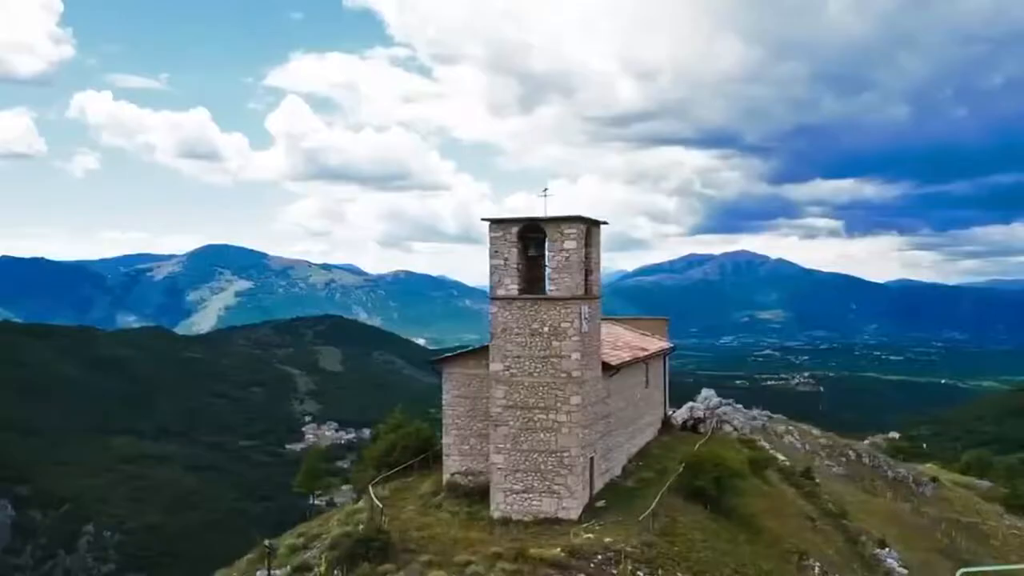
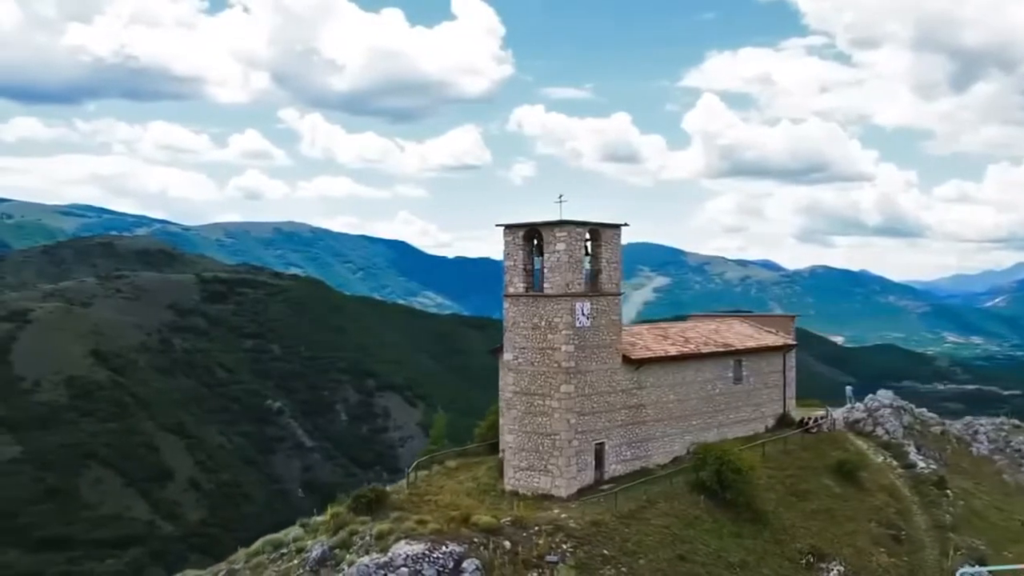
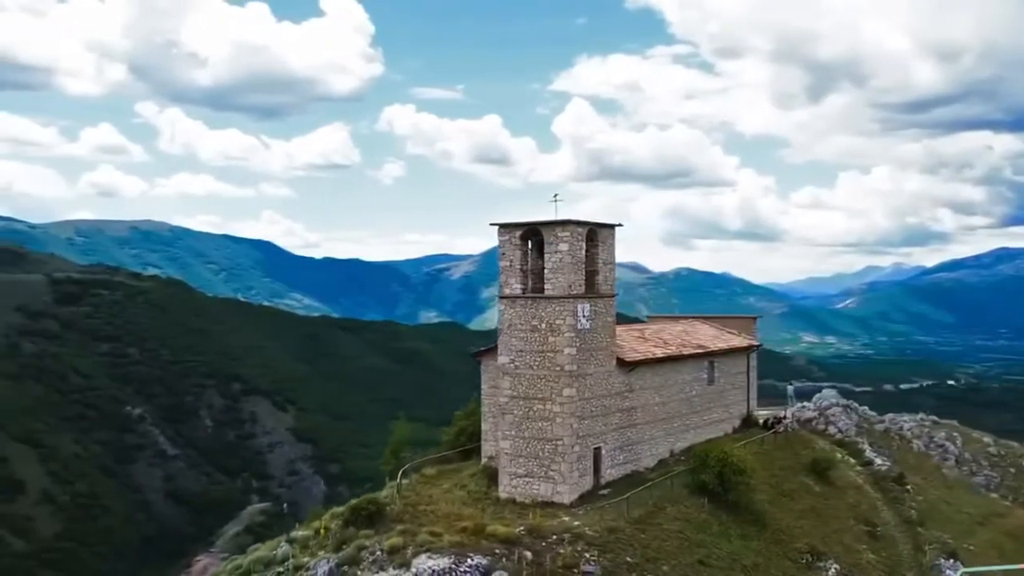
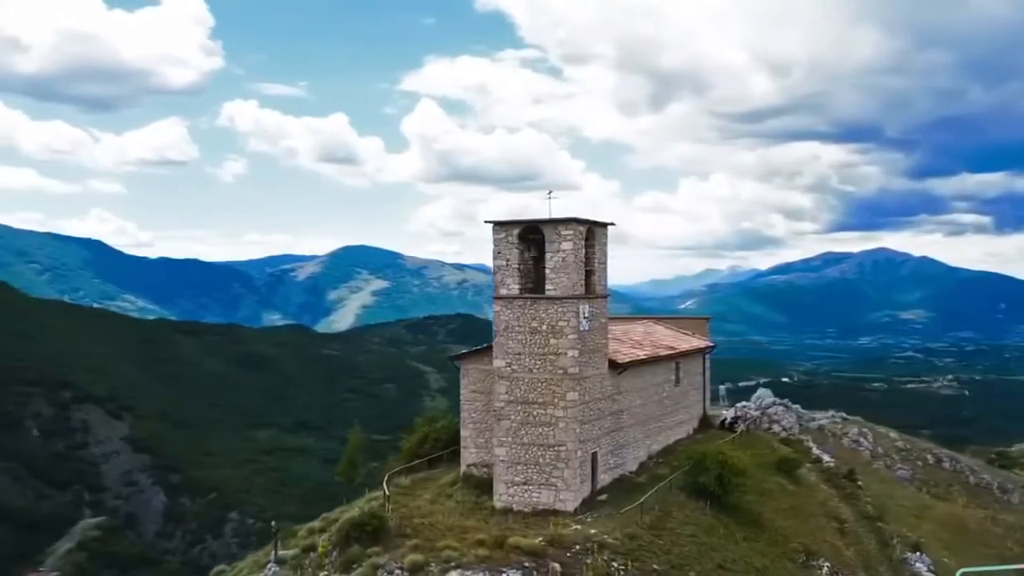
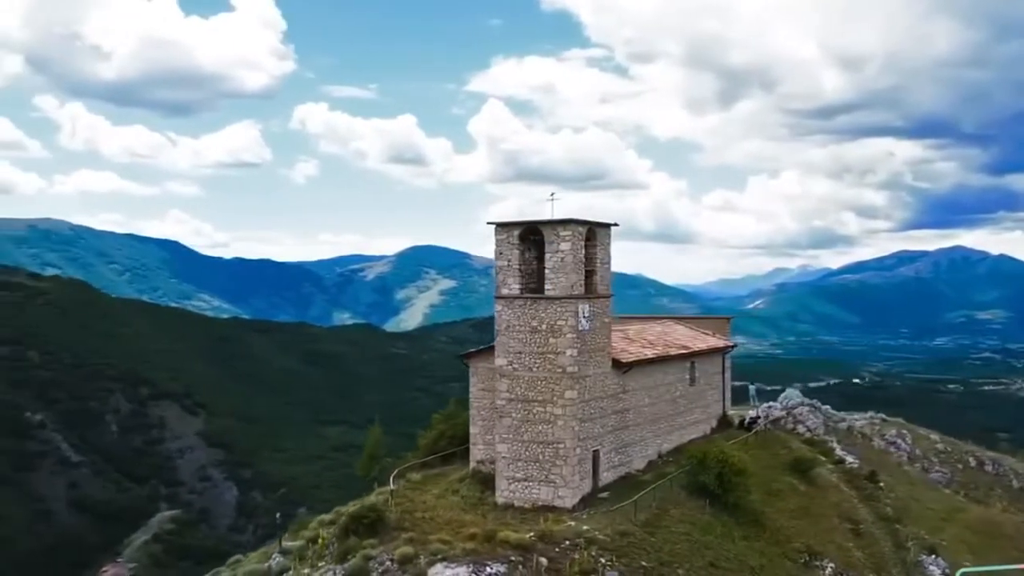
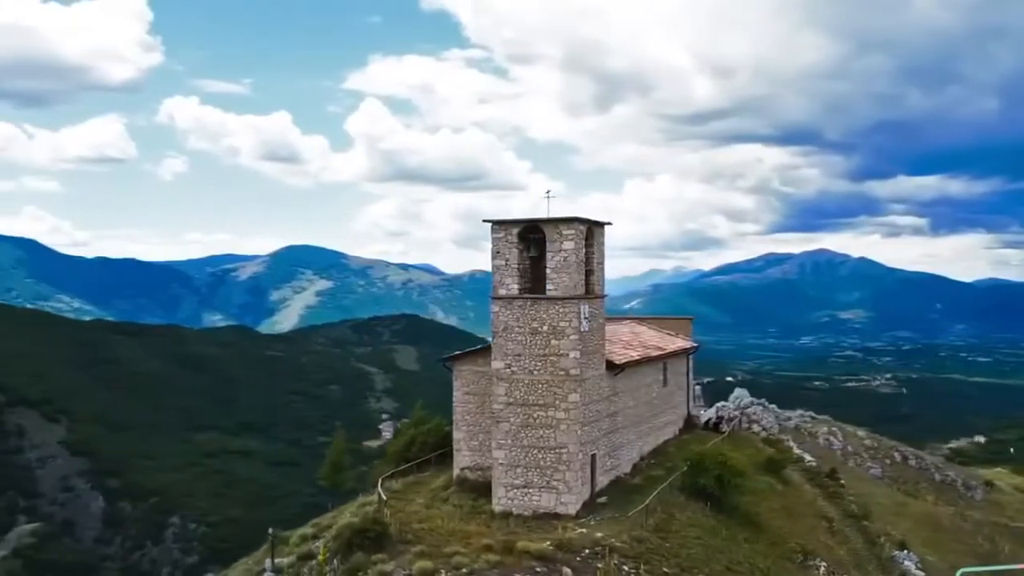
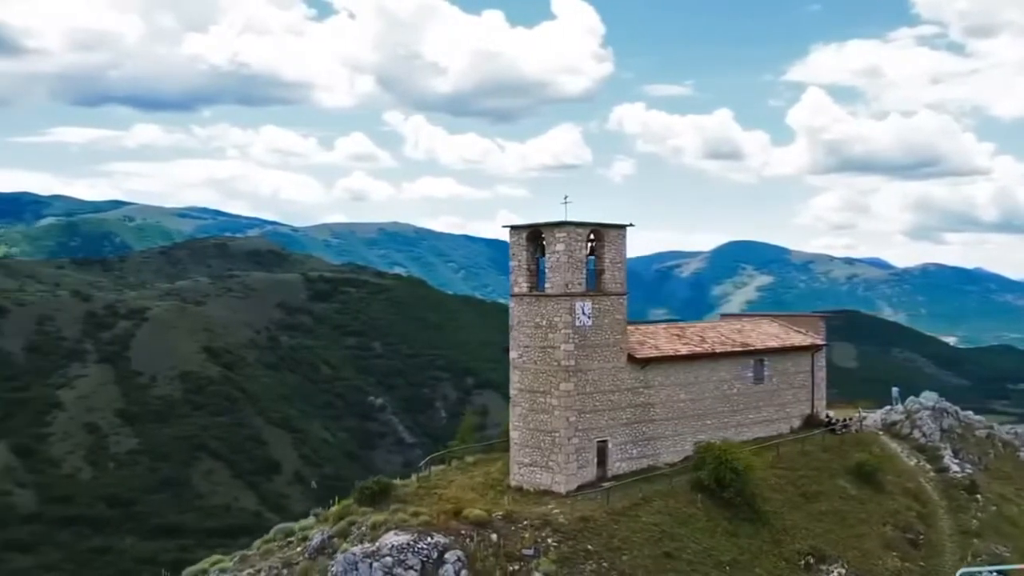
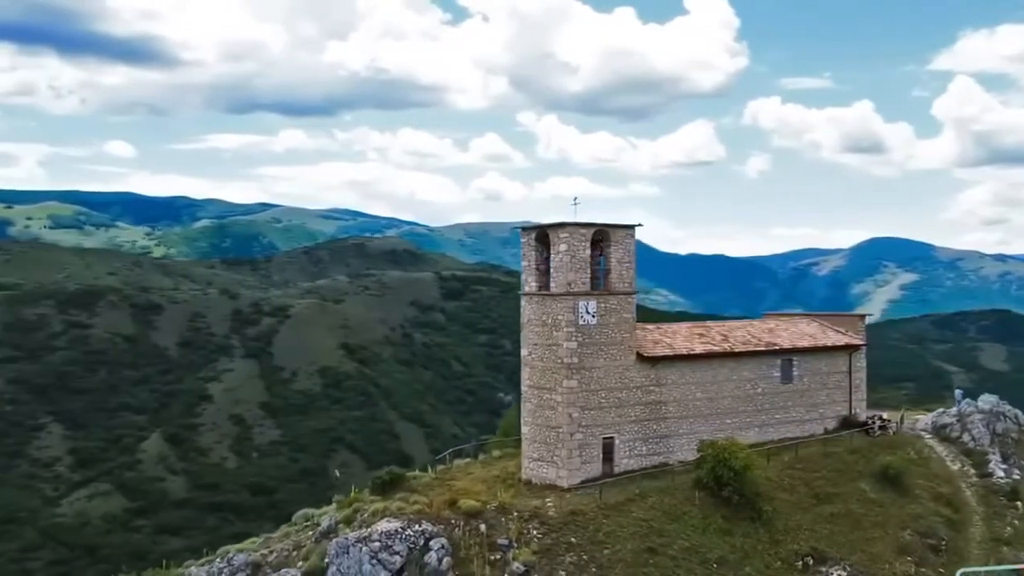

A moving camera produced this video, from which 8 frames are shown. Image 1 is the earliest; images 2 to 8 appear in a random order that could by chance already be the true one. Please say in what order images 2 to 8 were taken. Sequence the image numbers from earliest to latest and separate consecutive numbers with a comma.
6, 4, 5, 3, 2, 7, 8
